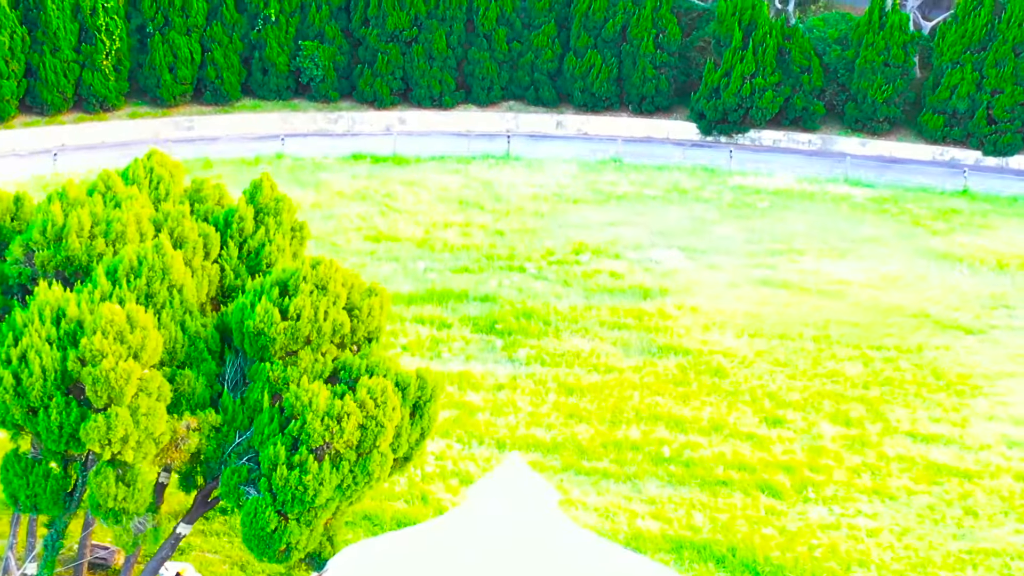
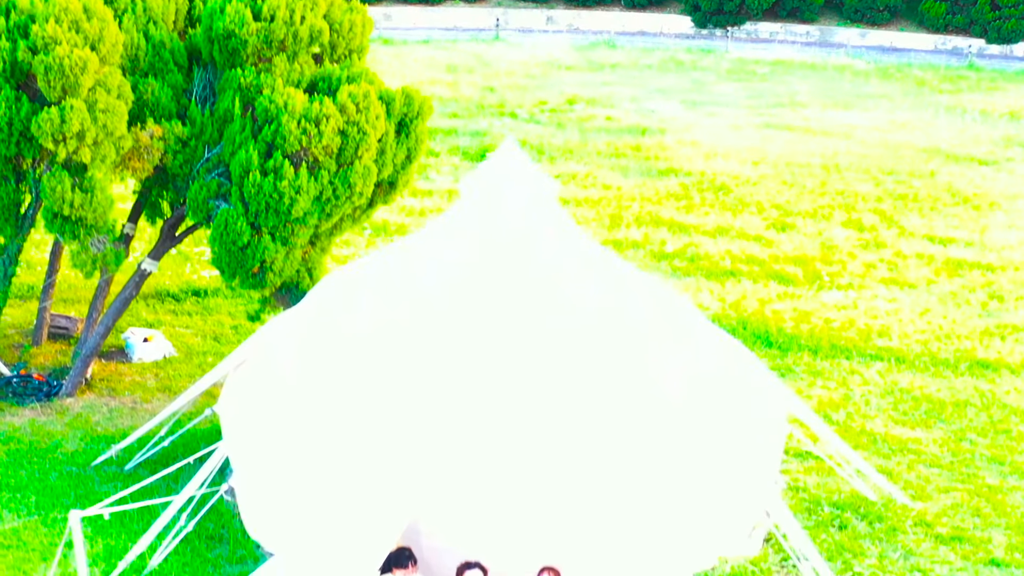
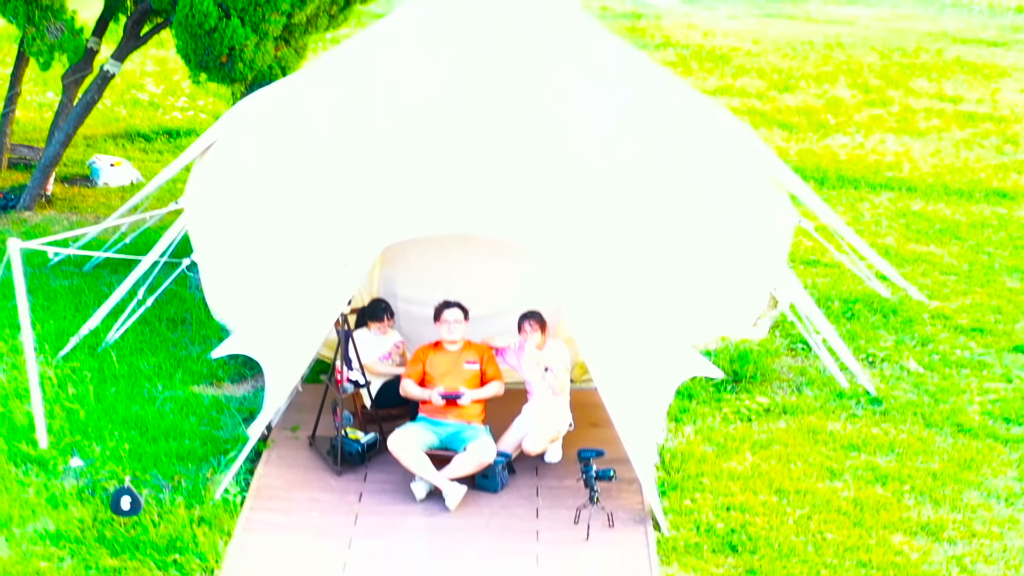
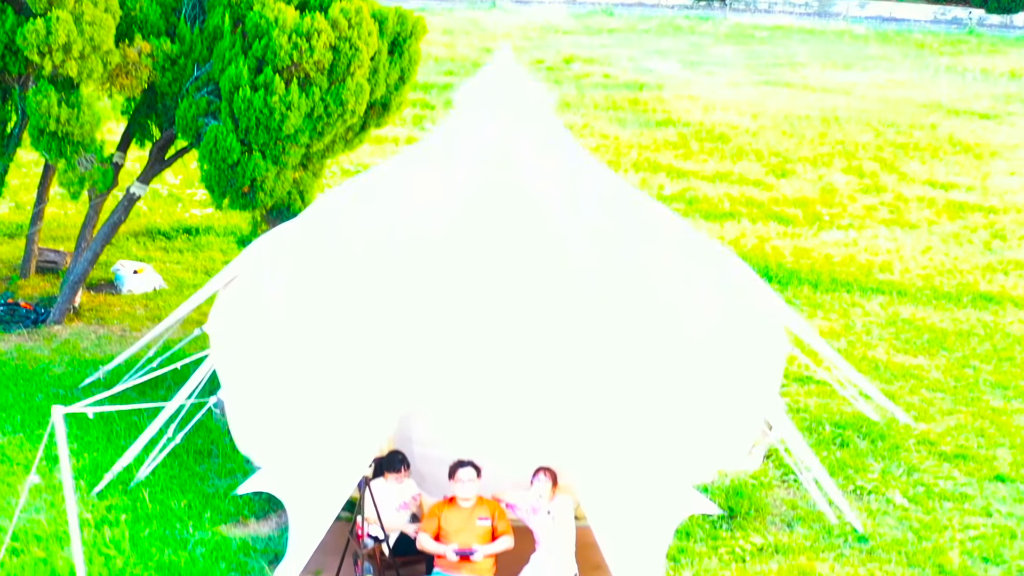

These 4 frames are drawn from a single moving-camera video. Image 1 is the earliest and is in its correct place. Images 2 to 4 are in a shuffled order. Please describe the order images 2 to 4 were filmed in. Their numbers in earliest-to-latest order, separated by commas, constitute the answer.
2, 4, 3
